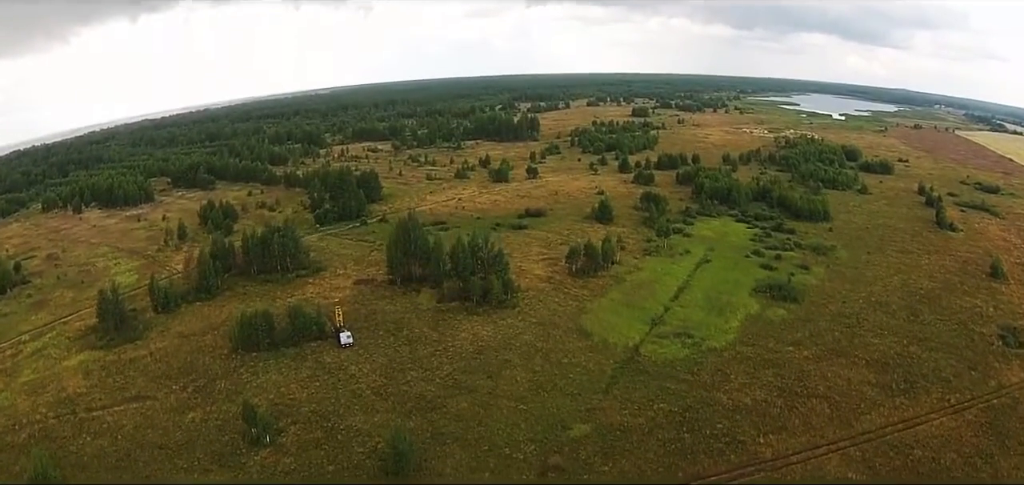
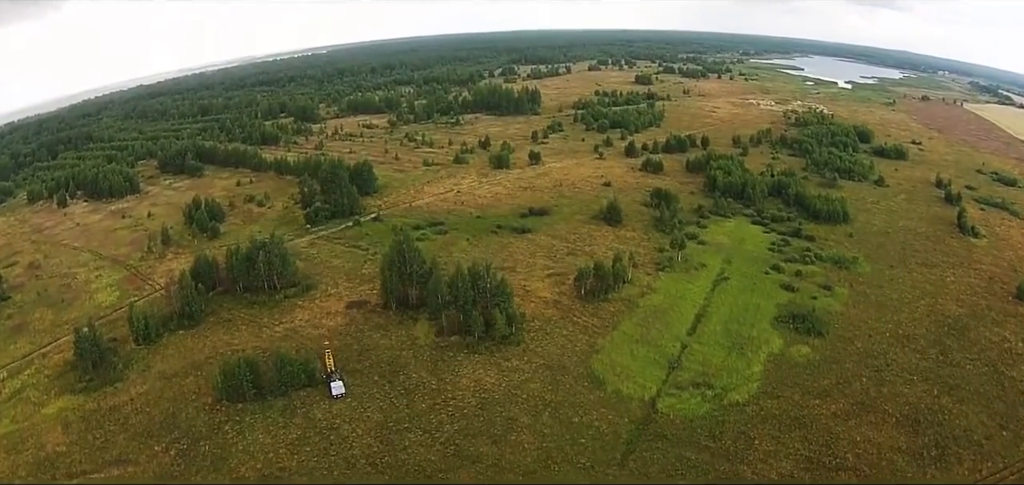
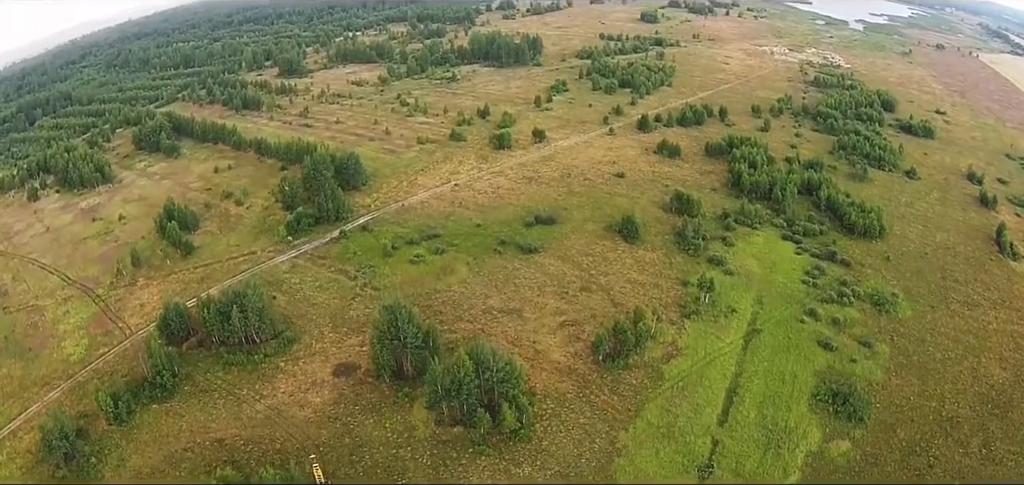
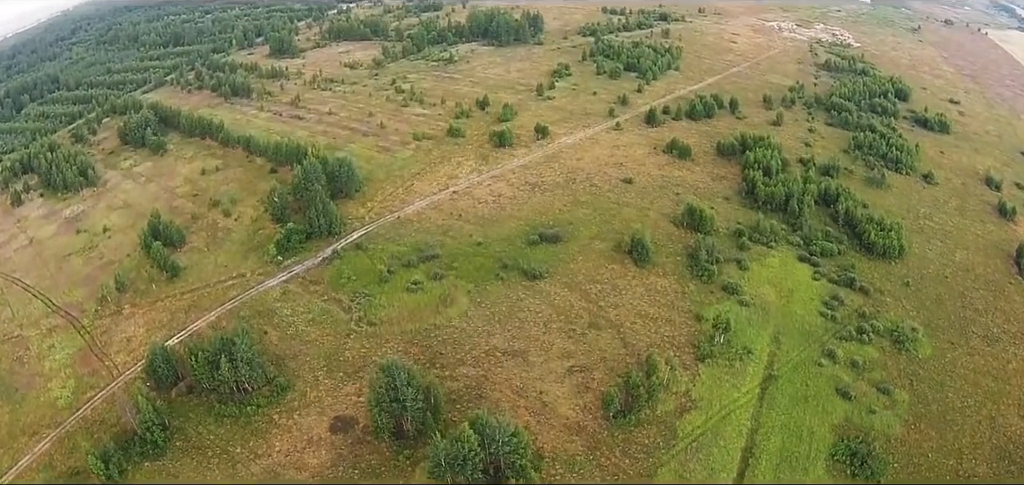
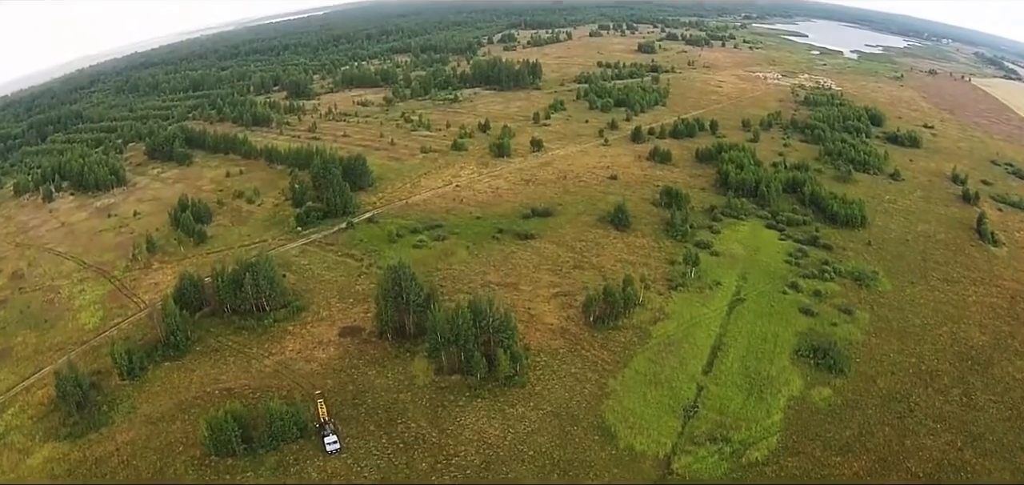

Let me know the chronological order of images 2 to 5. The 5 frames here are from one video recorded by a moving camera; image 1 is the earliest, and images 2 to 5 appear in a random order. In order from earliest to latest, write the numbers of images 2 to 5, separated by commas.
2, 5, 3, 4
